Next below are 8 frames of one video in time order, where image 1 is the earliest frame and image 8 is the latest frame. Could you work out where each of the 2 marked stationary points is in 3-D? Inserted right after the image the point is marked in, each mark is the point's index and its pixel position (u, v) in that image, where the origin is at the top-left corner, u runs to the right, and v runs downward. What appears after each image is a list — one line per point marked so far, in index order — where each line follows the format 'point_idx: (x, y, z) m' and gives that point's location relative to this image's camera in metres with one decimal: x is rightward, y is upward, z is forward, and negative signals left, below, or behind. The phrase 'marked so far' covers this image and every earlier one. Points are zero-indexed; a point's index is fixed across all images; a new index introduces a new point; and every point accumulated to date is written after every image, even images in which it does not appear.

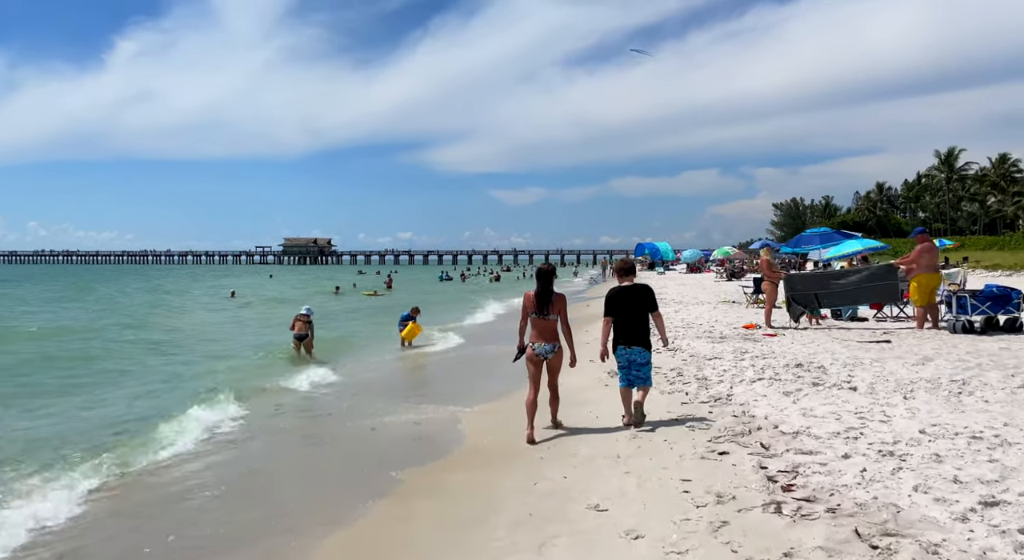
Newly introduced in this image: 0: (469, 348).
0: (-1.0, -1.5, +17.6) m
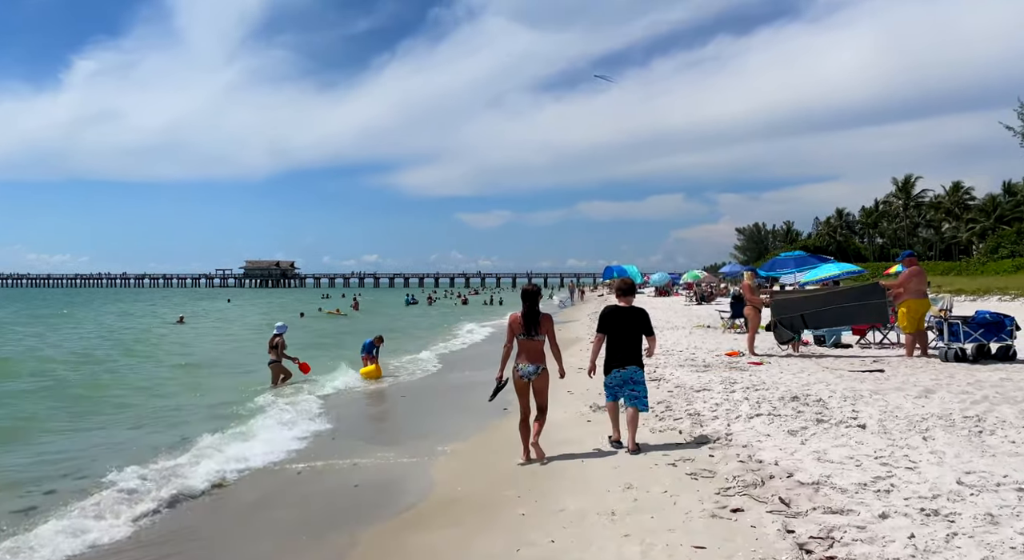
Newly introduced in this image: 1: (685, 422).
0: (-1.6, -2.0, +16.7) m
1: (+1.8, -1.5, +8.2) m
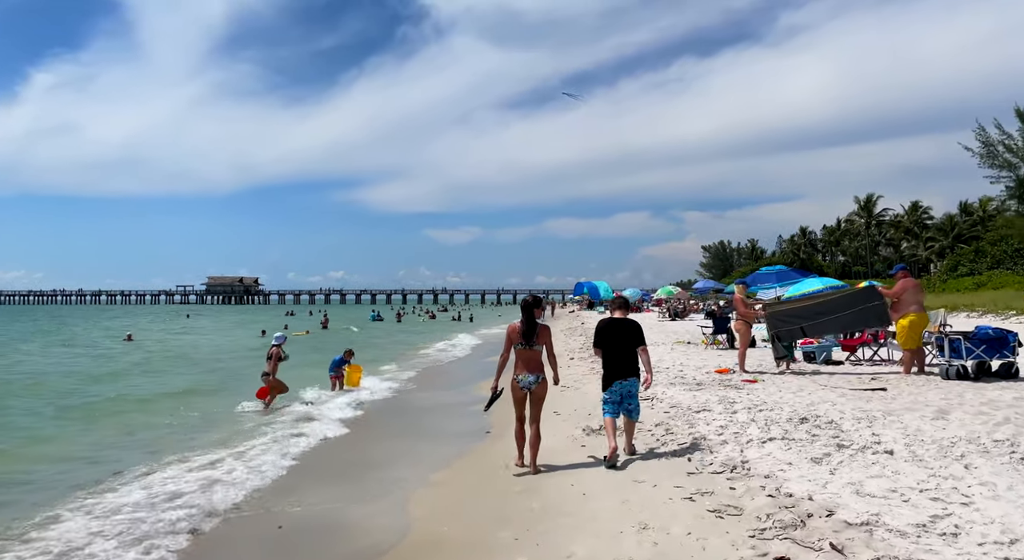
0: (-2.1, -2.3, +15.7) m
1: (+1.7, -1.6, +7.4) m
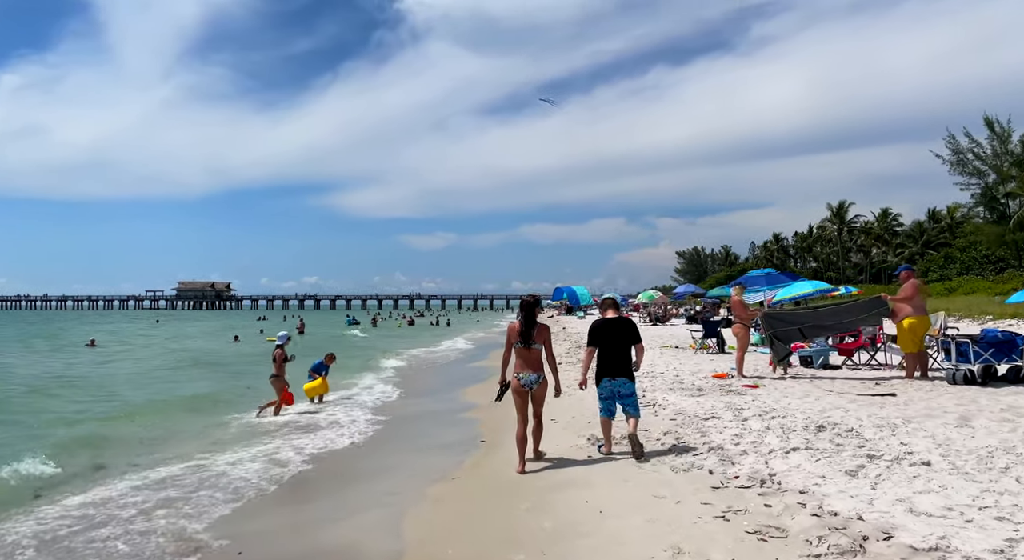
0: (-2.3, -2.4, +15.0) m
1: (+1.7, -1.6, +6.9) m
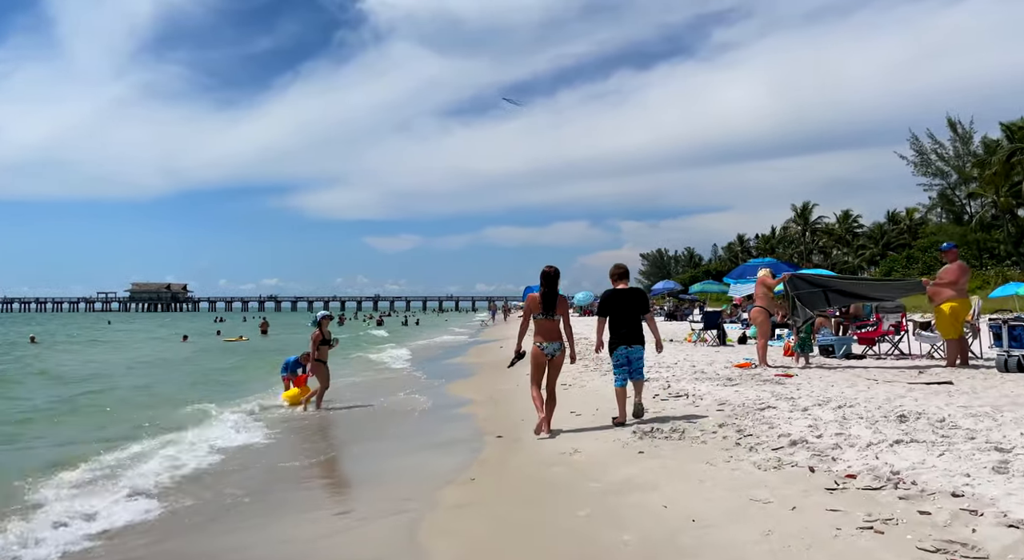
0: (-2.4, -2.1, +13.6) m
1: (+2.0, -1.2, +5.6) m
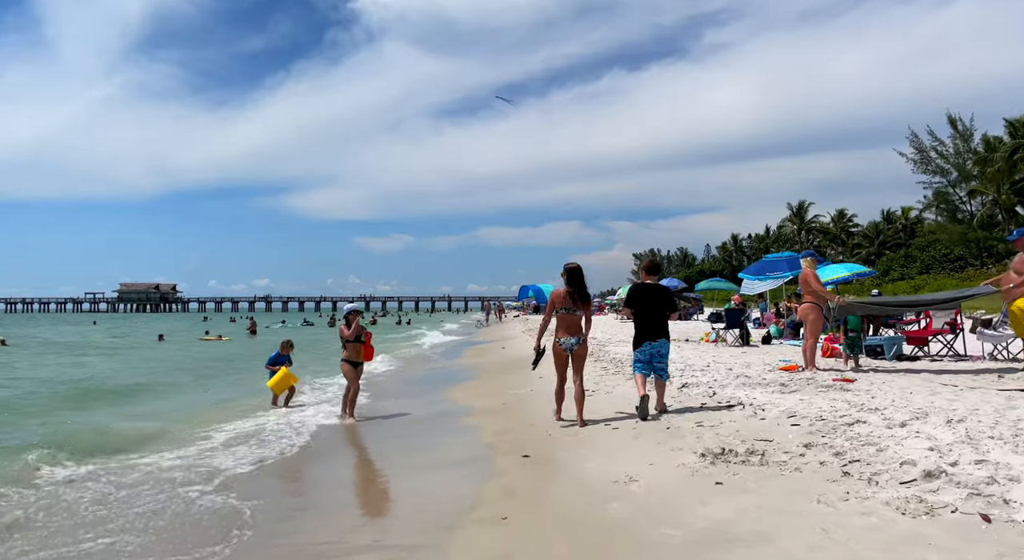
0: (-2.2, -1.9, +12.1) m
1: (+2.3, -1.1, +4.2) m
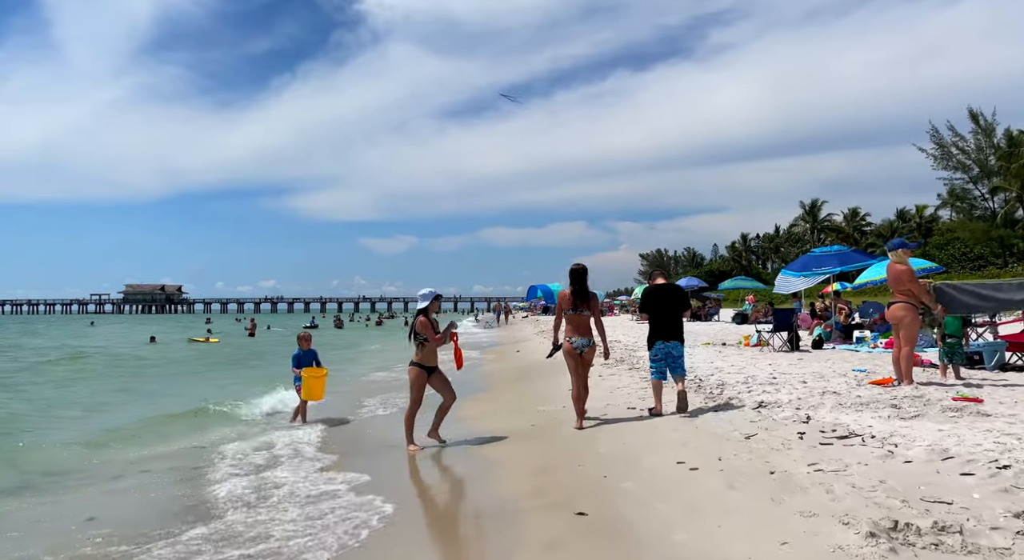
0: (-1.9, -1.9, +10.2) m
1: (+2.6, -1.1, +2.3) m
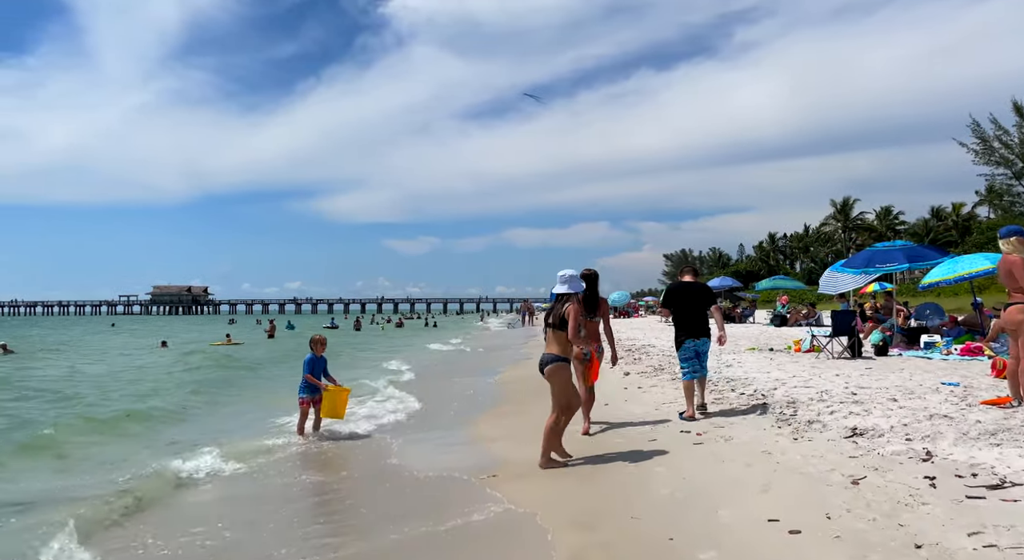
0: (-1.5, -1.9, +8.8) m
1: (+2.7, -1.0, +0.7) m
